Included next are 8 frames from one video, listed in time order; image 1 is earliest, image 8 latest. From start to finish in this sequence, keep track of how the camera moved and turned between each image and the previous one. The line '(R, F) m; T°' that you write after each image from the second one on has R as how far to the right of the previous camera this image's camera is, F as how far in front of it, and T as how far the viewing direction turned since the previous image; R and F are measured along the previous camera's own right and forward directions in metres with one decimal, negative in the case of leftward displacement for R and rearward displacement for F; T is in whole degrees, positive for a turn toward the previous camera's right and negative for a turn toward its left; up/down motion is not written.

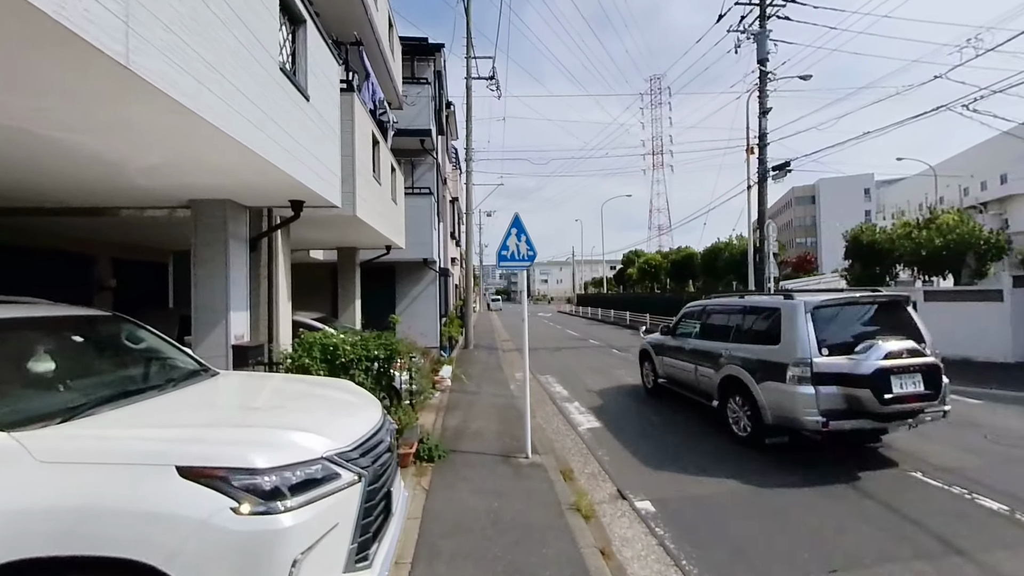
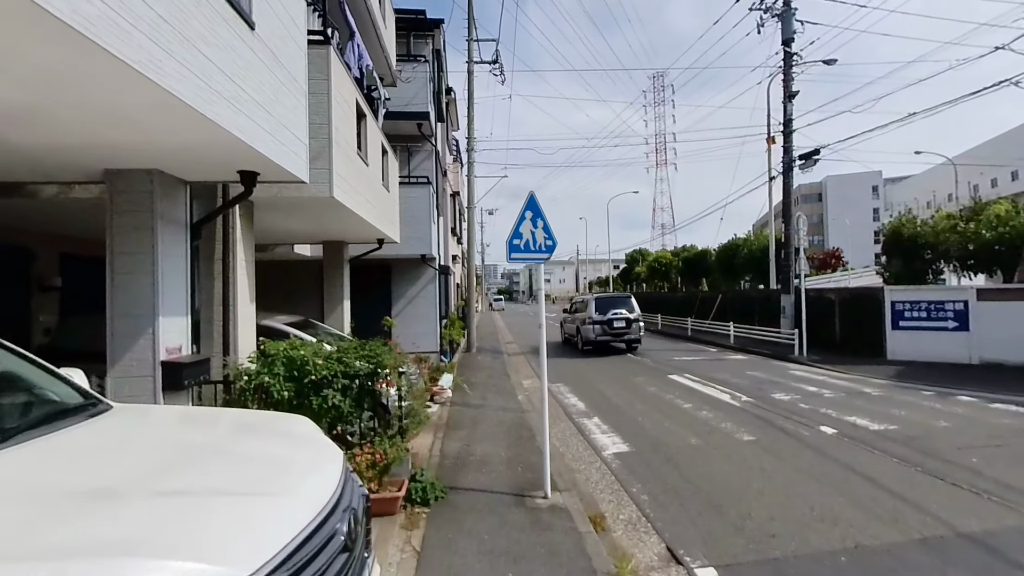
(-0.2, +1.3) m; 0°
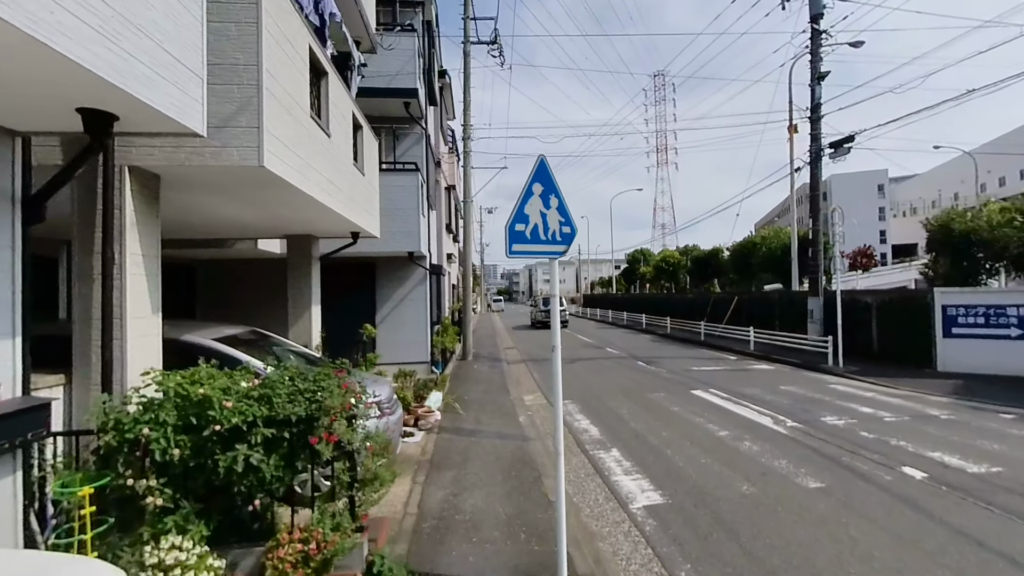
(0.0, +1.6) m; 0°
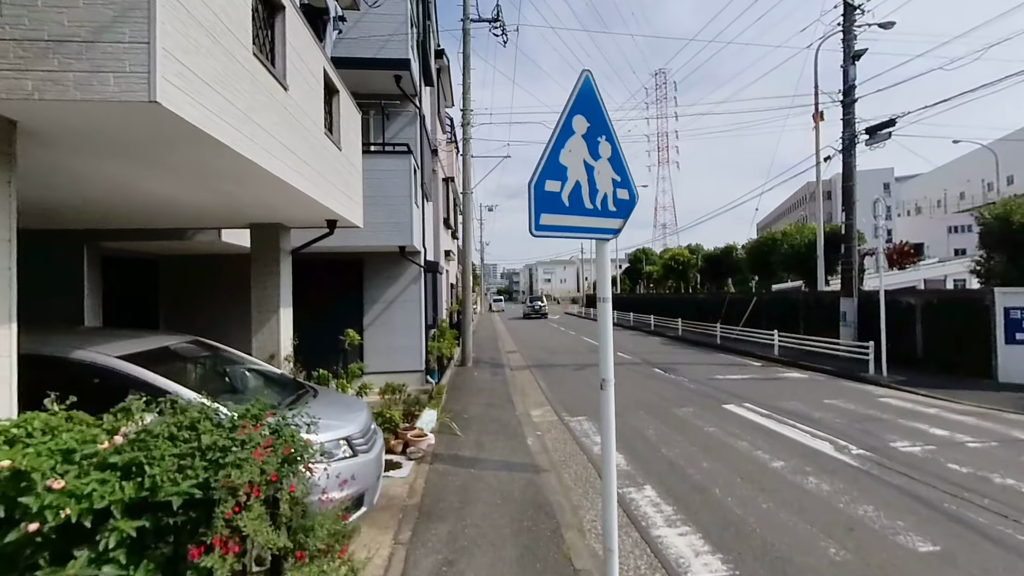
(-0.1, +1.4) m; 0°
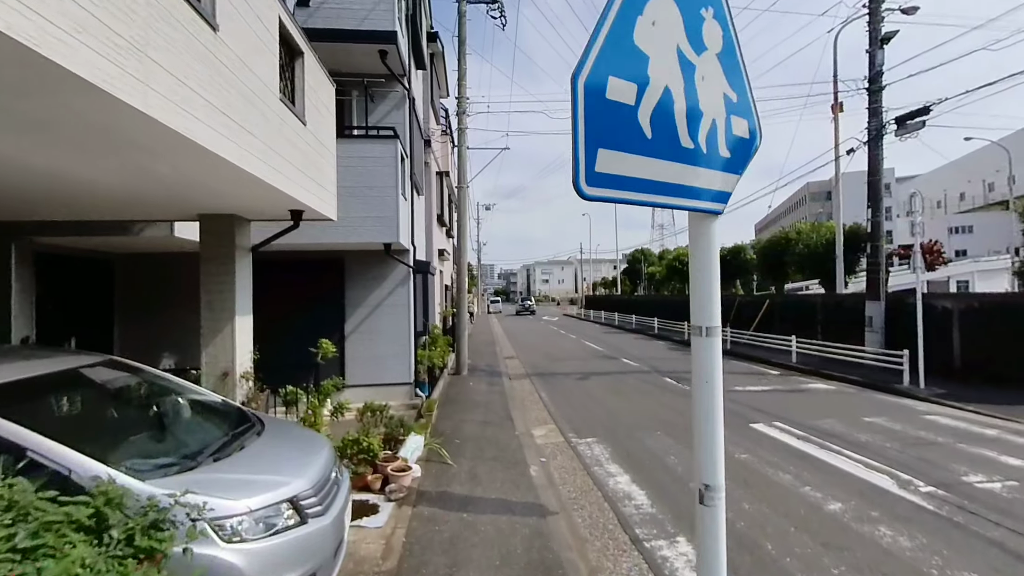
(-0.1, +1.1) m; 0°
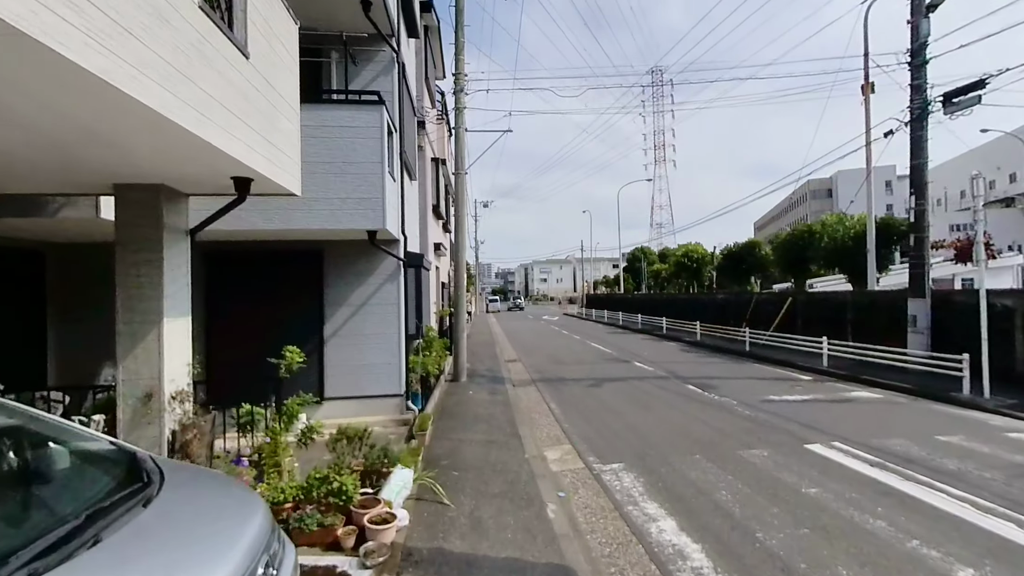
(-0.2, +1.4) m; 0°
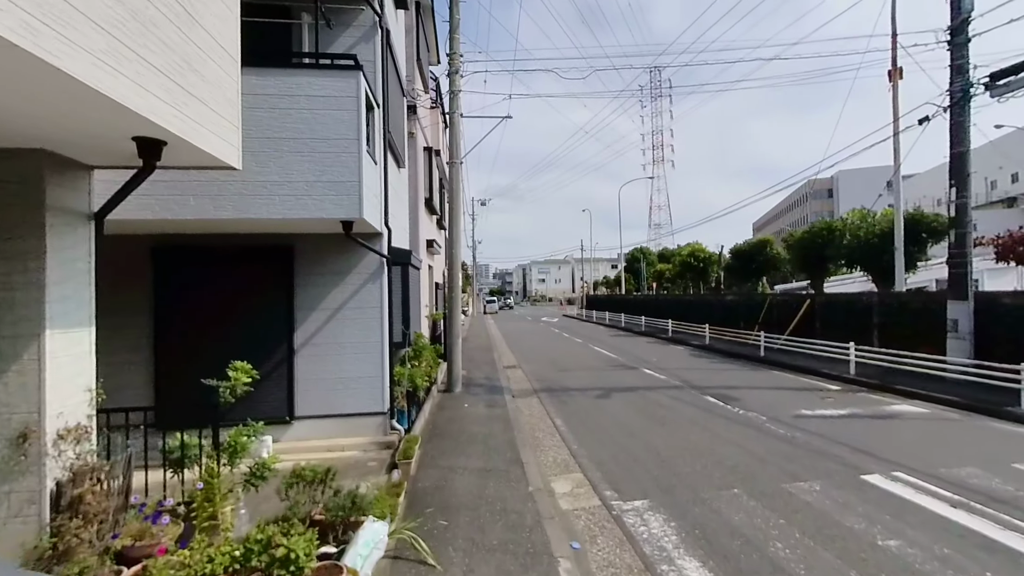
(-0.1, +1.1) m; 0°
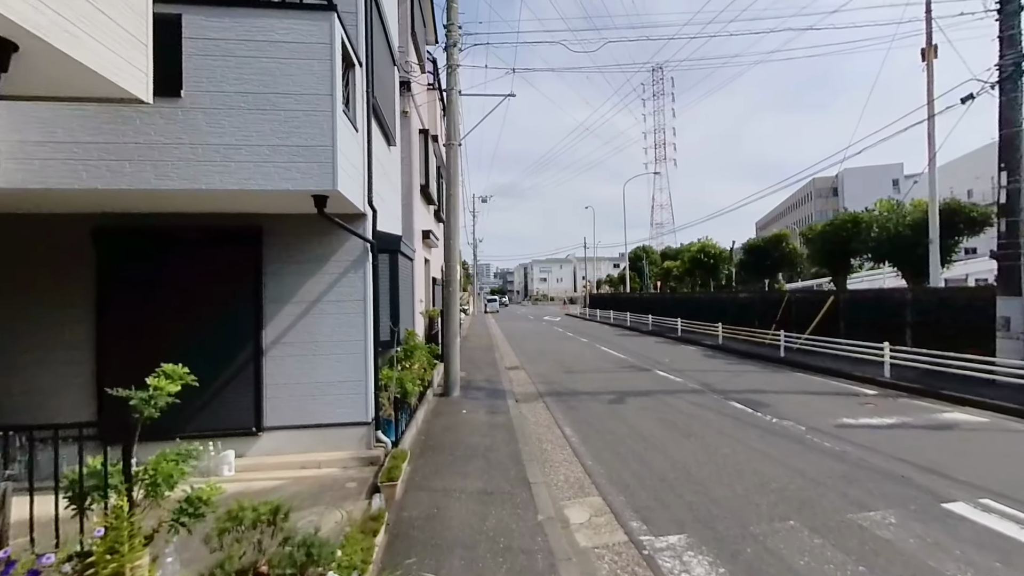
(-0.1, +1.0) m; 0°
